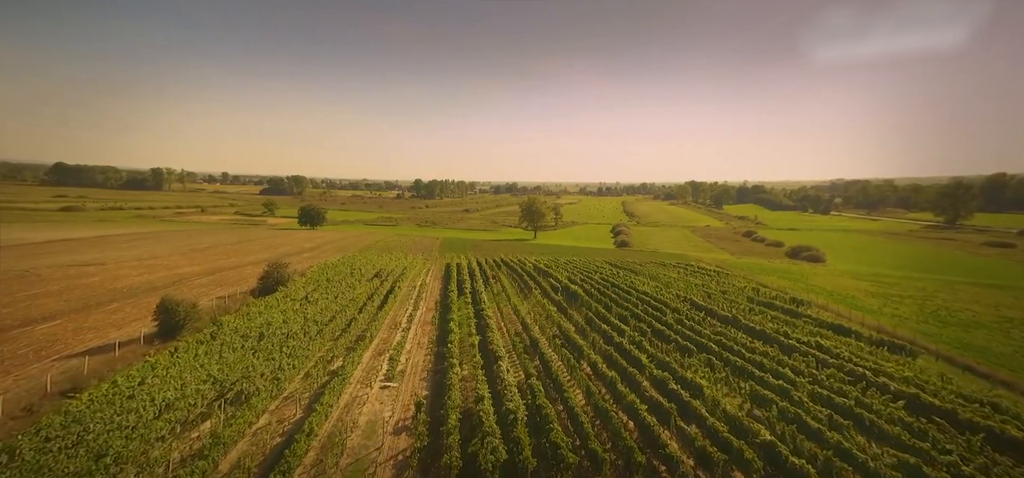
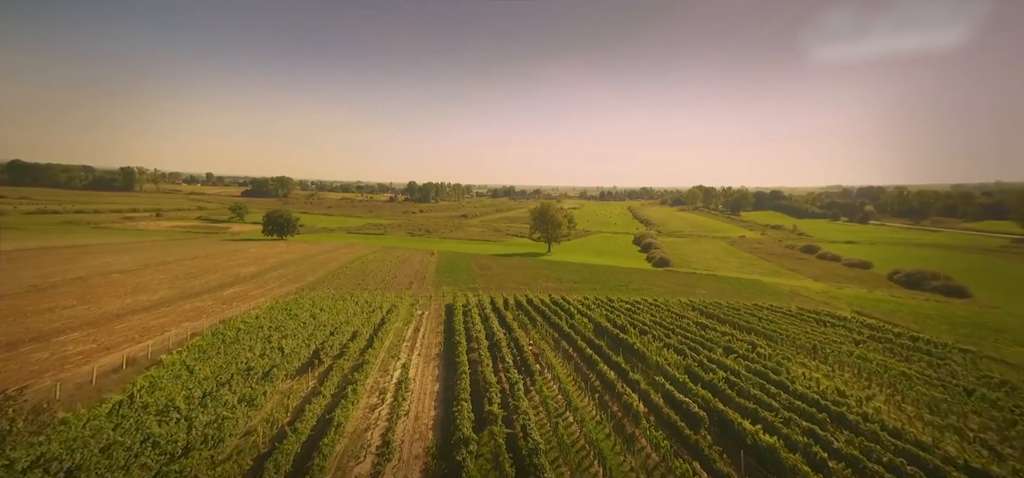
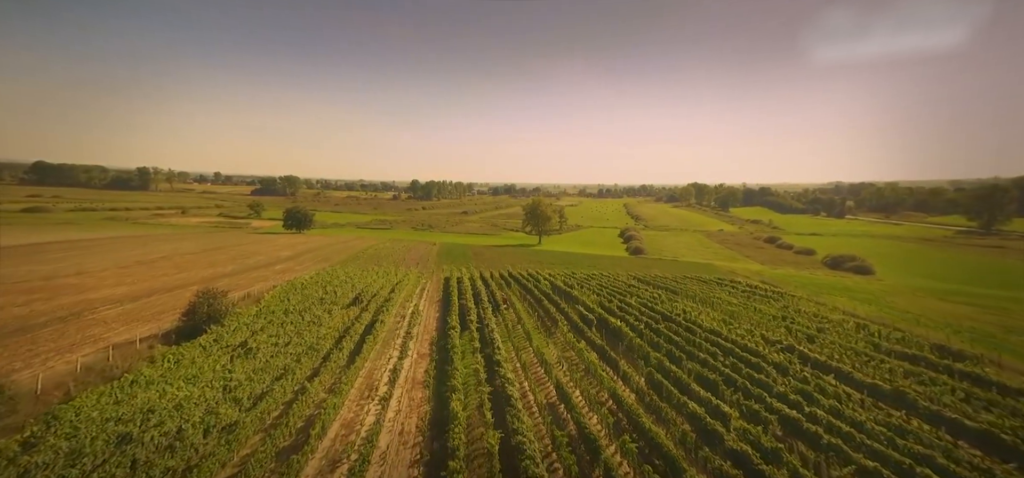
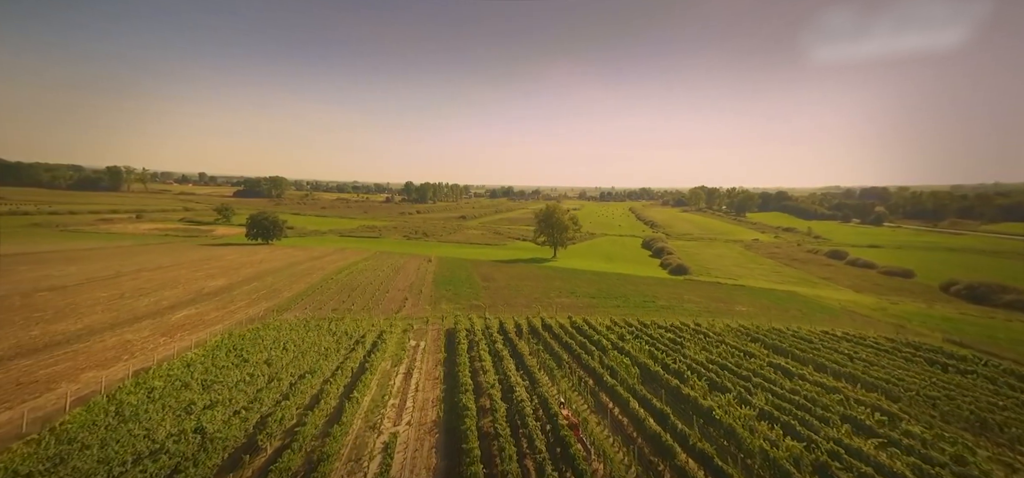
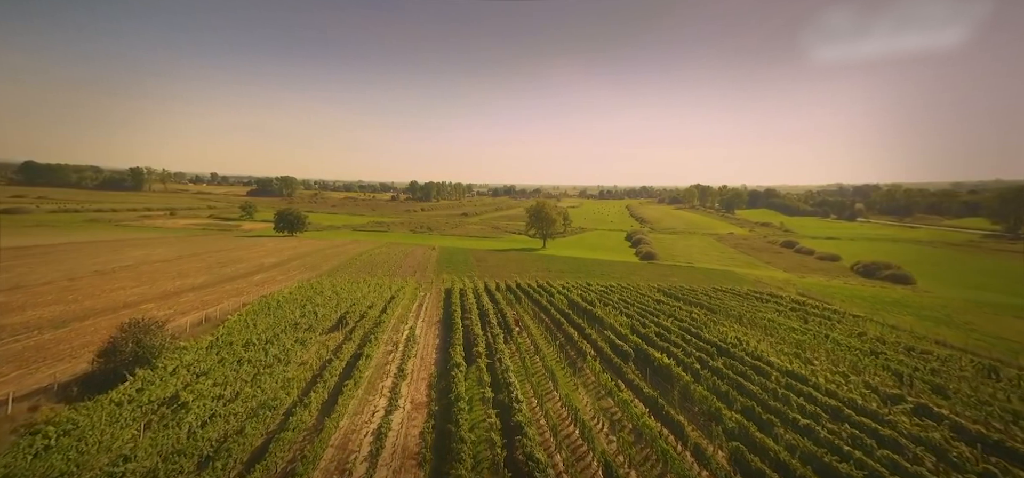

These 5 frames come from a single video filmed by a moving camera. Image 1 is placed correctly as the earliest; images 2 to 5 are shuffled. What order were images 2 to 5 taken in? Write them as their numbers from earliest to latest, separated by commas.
3, 5, 2, 4
